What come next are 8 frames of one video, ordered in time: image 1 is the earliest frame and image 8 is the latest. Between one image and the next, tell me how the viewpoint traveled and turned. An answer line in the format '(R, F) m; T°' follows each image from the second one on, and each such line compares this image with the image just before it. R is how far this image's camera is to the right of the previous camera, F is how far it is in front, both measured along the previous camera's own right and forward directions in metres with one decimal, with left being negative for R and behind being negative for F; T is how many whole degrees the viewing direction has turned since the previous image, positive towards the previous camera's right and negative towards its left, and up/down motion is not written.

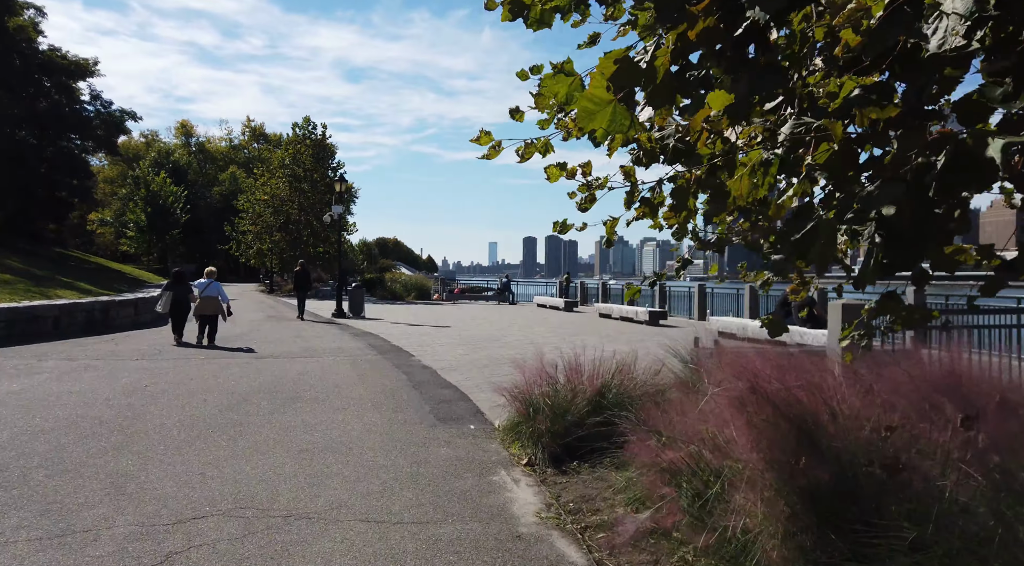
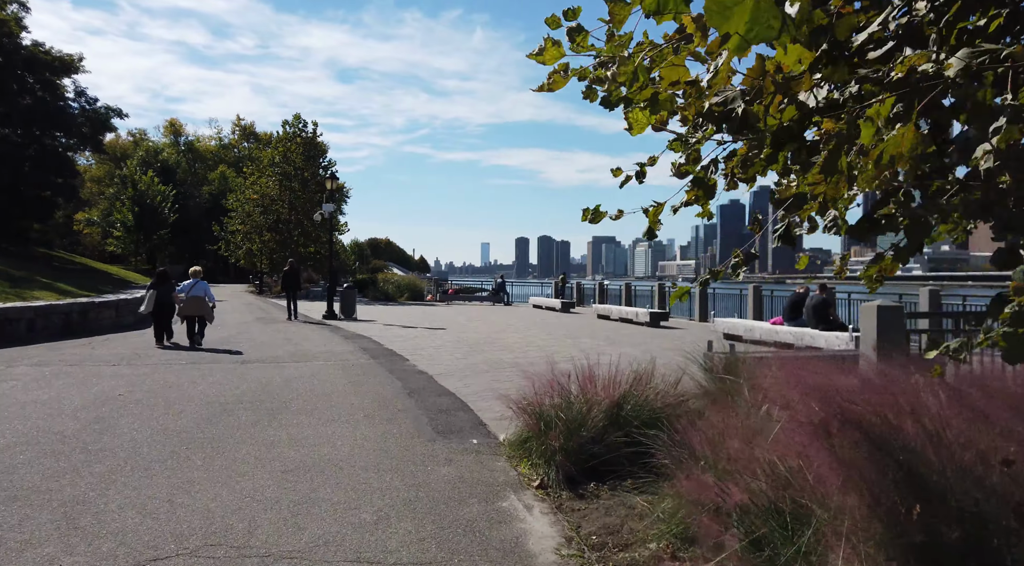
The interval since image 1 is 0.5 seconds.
(-0.1, +0.6) m; +1°
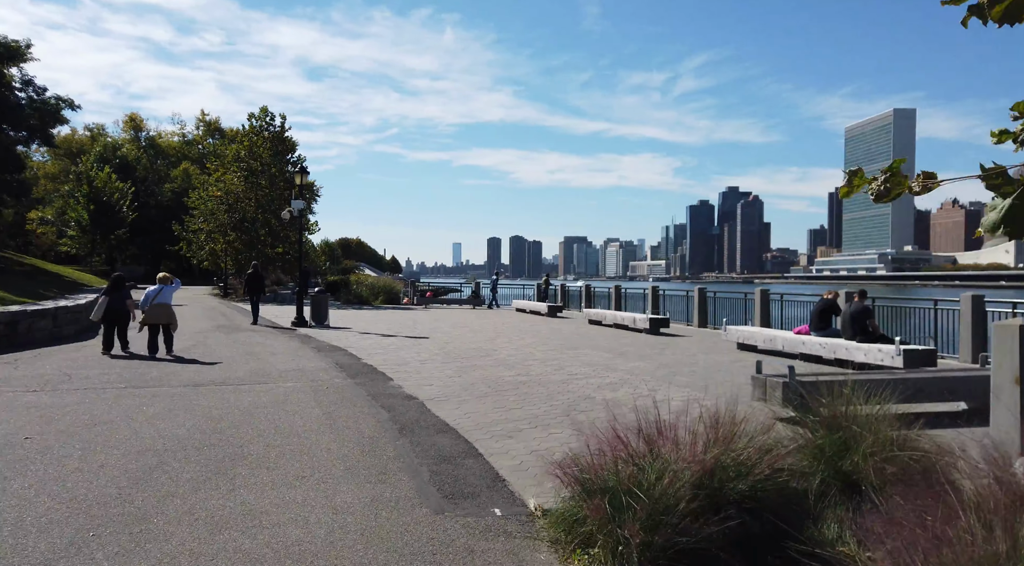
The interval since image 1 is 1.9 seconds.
(-0.4, +1.7) m; +2°
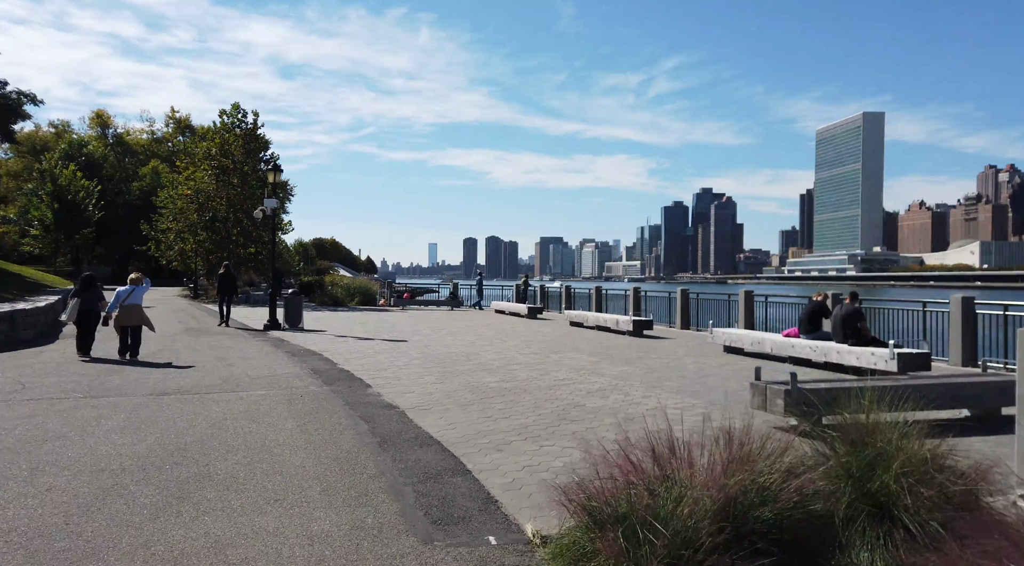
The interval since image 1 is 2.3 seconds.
(-0.1, +0.5) m; +2°
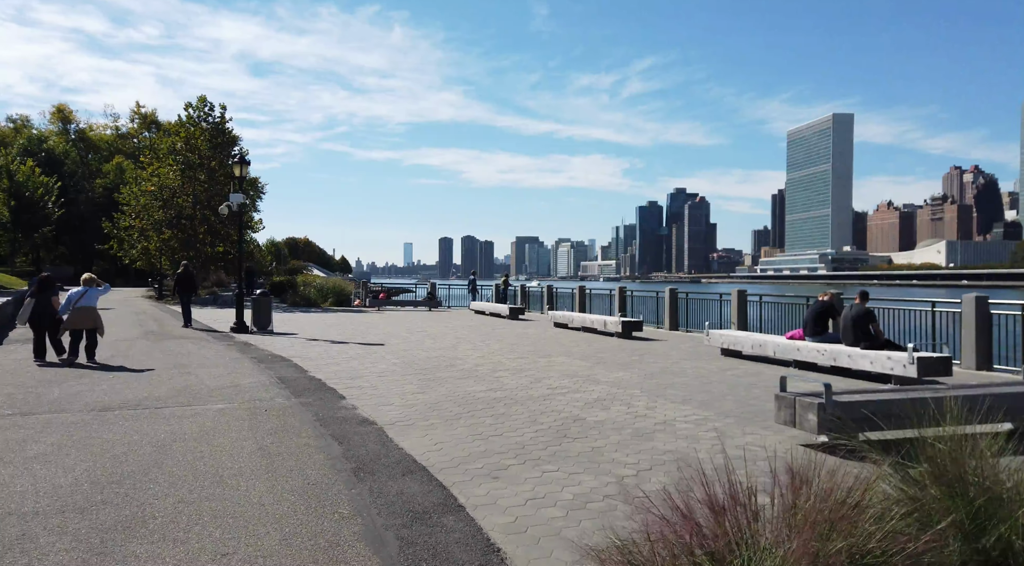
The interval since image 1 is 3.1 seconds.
(-0.2, +1.0) m; +2°
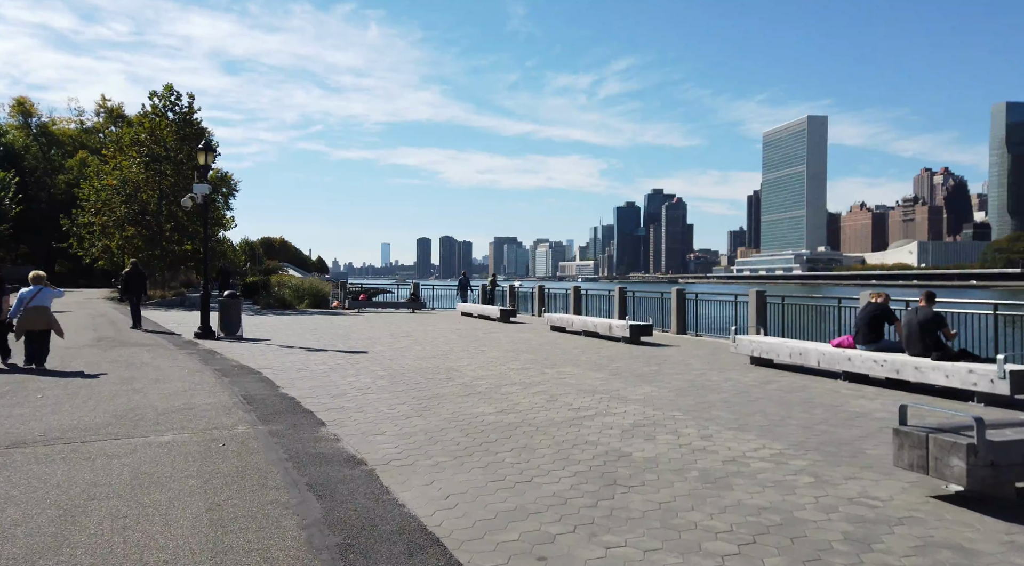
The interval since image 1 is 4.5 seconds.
(-0.4, +1.7) m; +2°
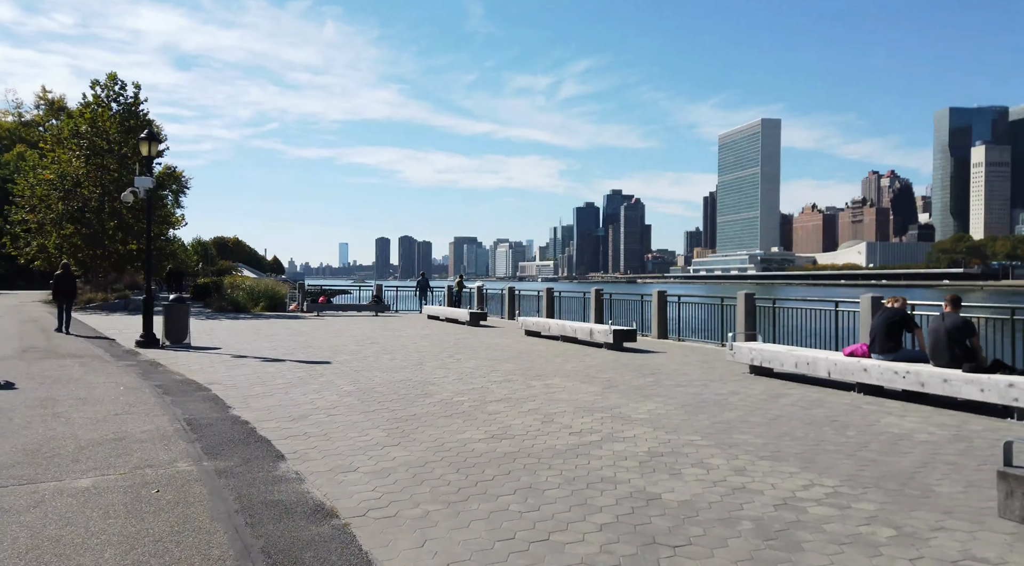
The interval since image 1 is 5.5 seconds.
(-0.3, +1.2) m; +3°
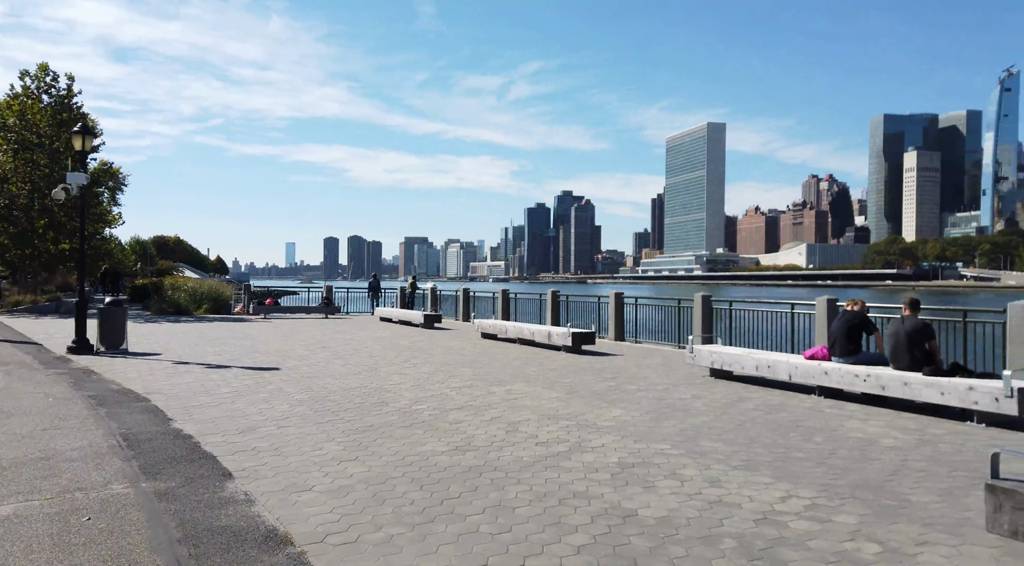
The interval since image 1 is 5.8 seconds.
(-0.1, +0.3) m; +4°
